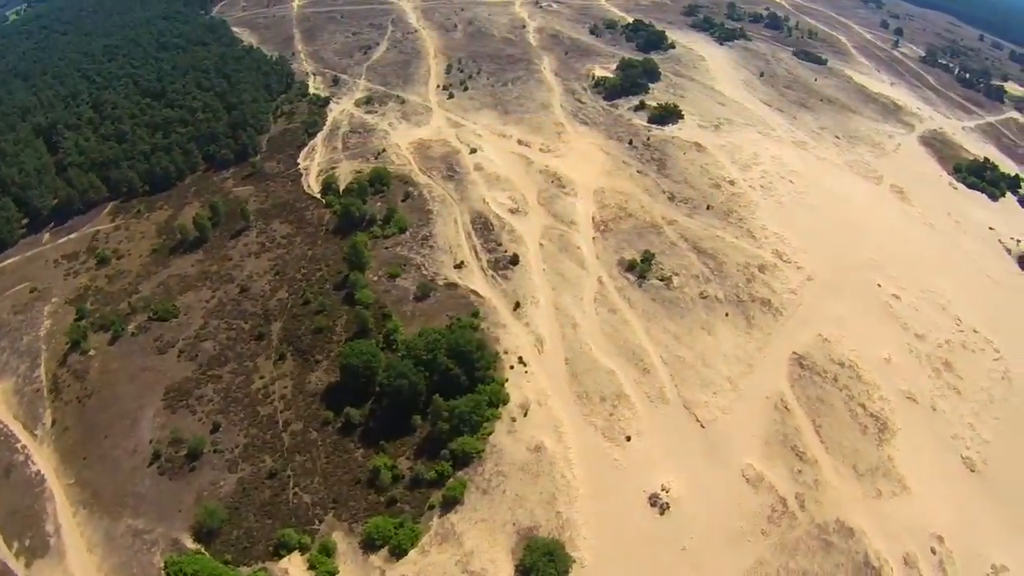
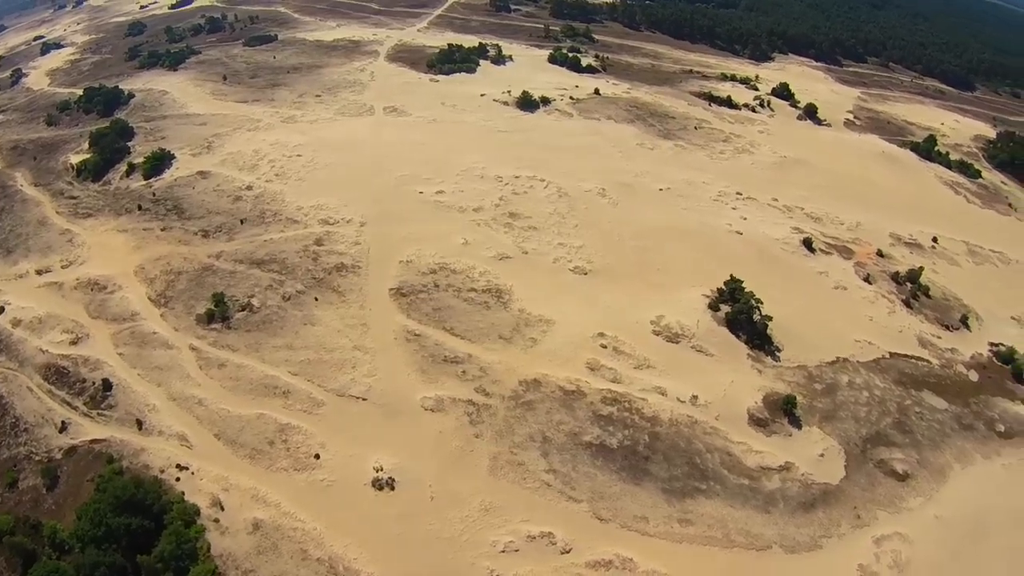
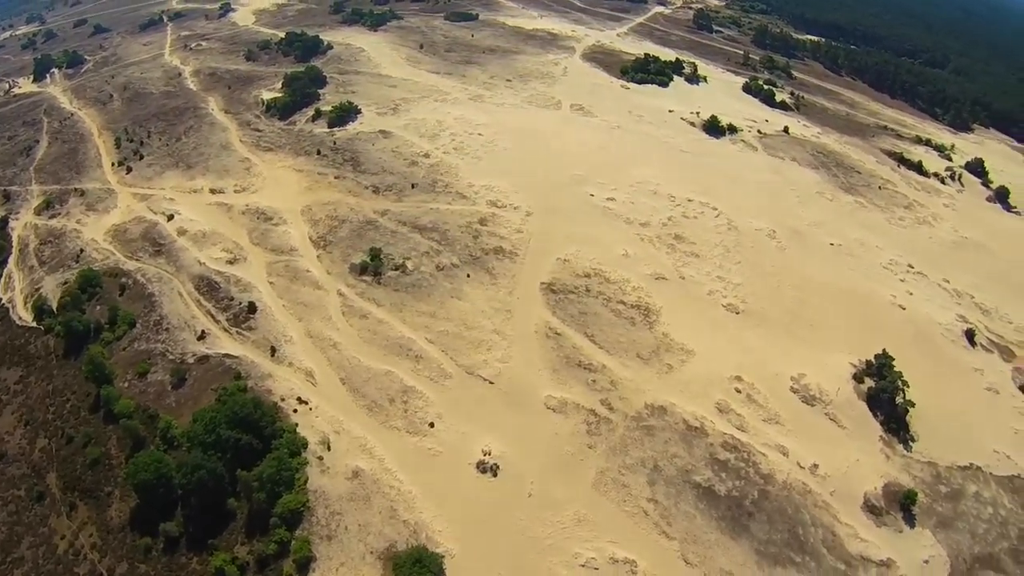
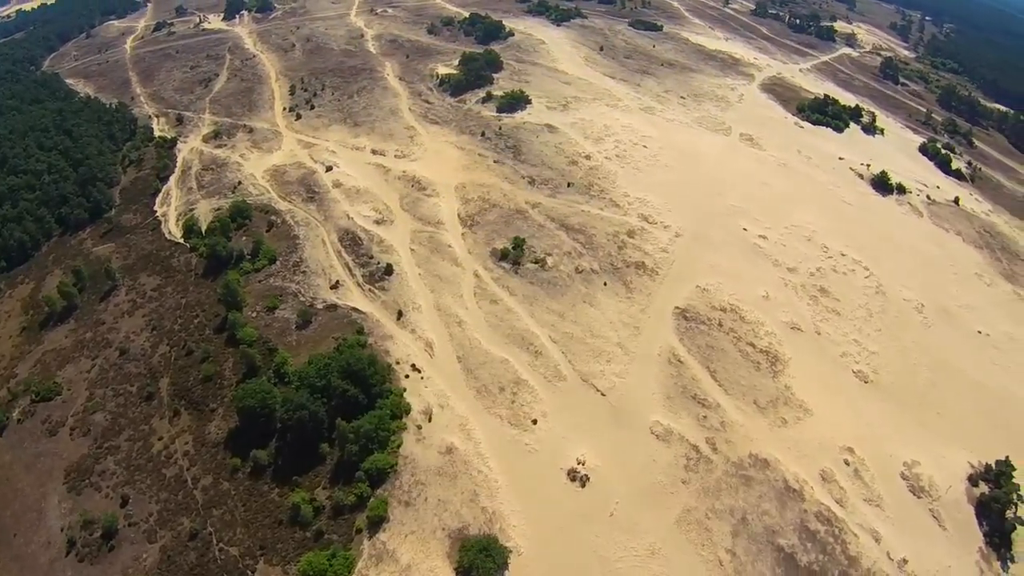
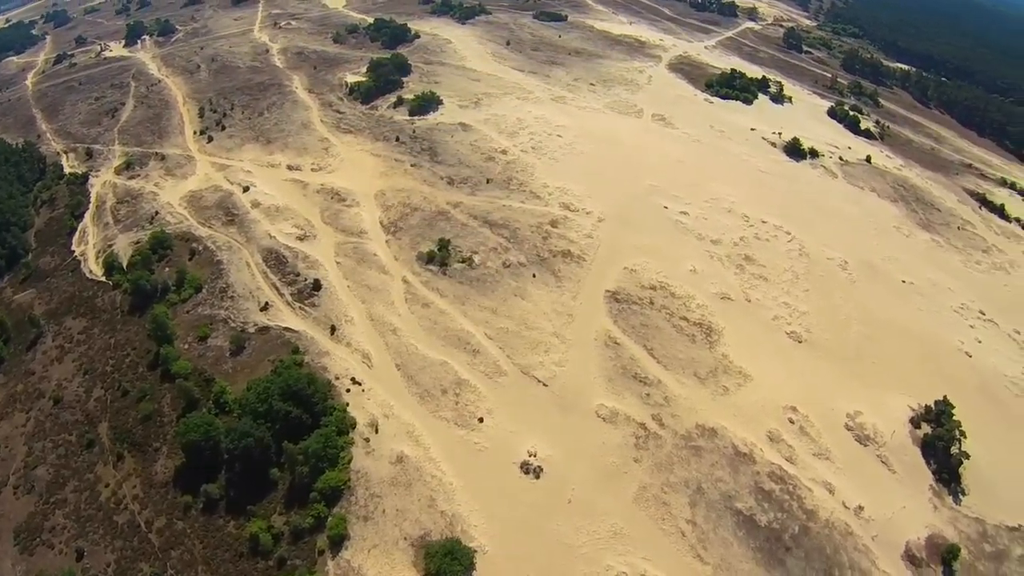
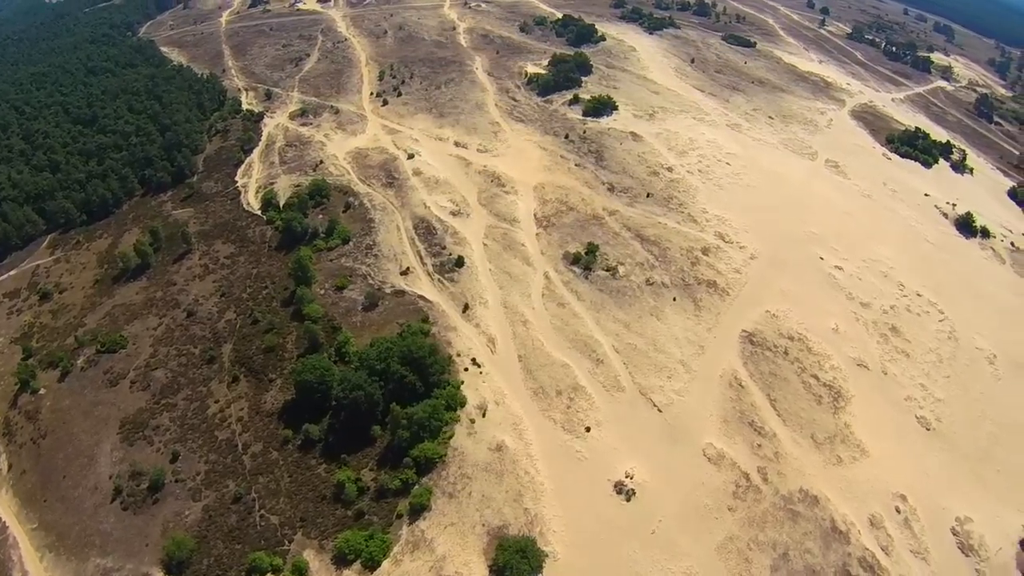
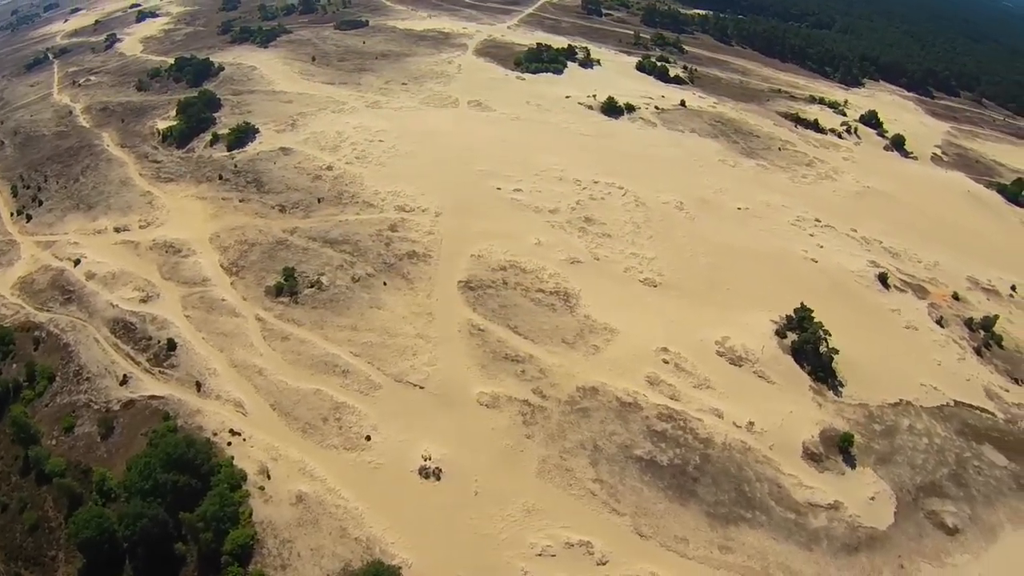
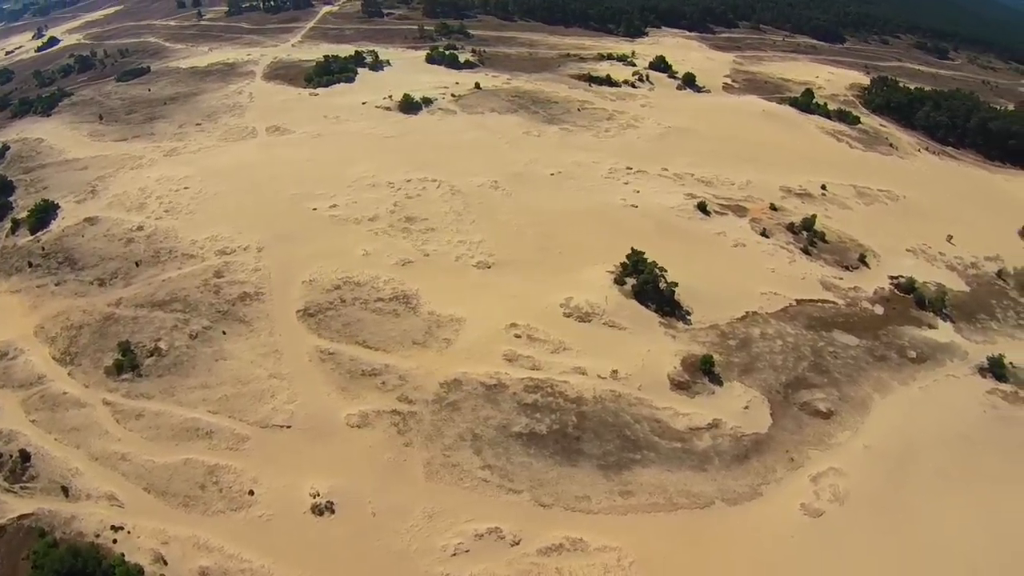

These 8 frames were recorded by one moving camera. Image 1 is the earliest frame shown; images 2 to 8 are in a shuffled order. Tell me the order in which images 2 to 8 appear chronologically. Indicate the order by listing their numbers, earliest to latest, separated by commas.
6, 4, 5, 3, 7, 2, 8
